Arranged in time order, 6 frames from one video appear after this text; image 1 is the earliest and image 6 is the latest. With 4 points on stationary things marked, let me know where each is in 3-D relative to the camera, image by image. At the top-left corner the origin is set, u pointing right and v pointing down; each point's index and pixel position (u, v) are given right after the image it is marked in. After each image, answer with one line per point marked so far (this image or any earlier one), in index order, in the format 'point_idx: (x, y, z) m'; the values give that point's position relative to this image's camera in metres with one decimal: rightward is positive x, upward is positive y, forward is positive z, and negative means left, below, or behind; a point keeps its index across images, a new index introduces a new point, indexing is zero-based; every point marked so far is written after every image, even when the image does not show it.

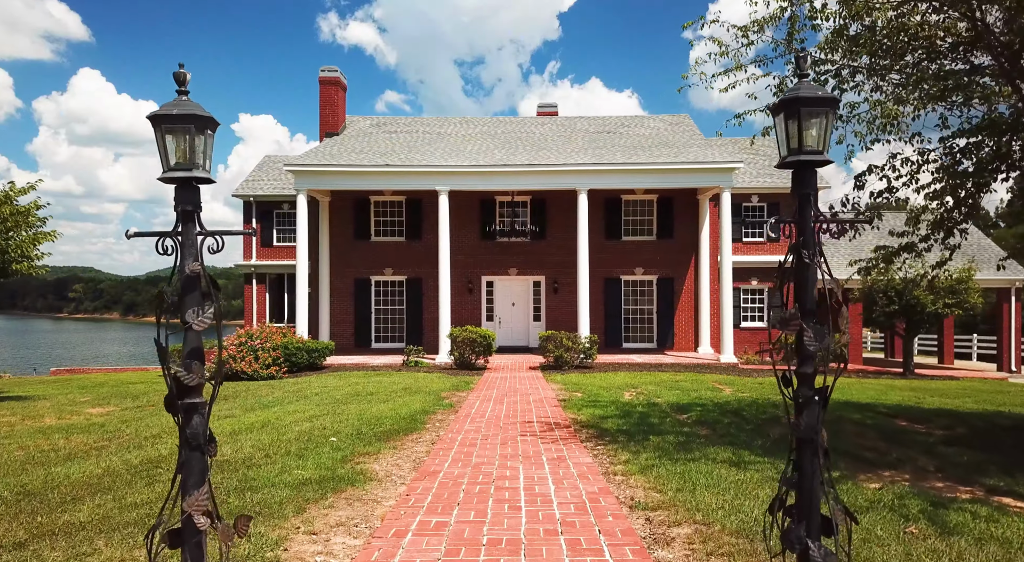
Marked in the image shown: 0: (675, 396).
0: (+2.8, -2.0, +11.1) m
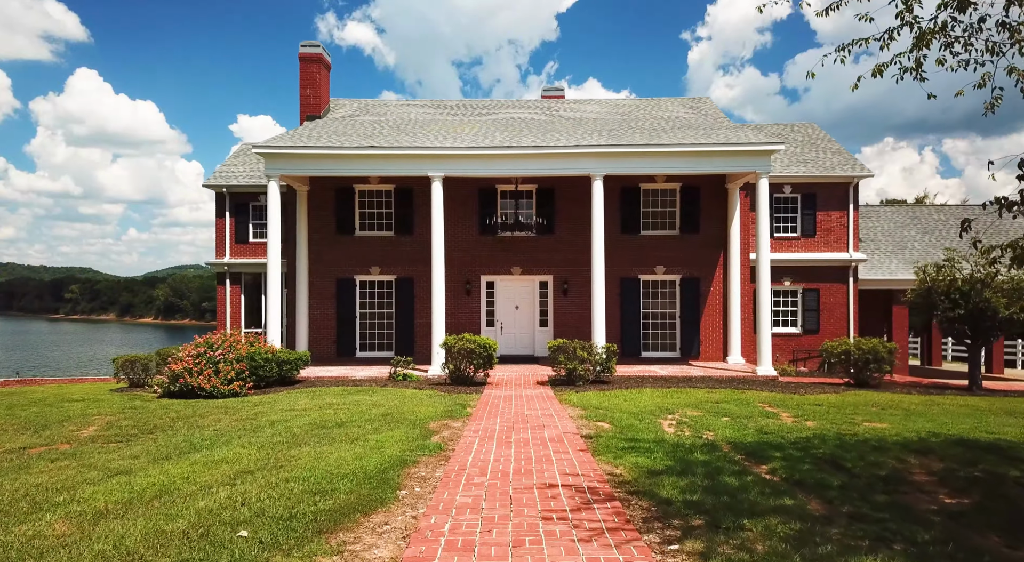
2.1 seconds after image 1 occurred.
0: (+2.9, -2.0, +8.7) m
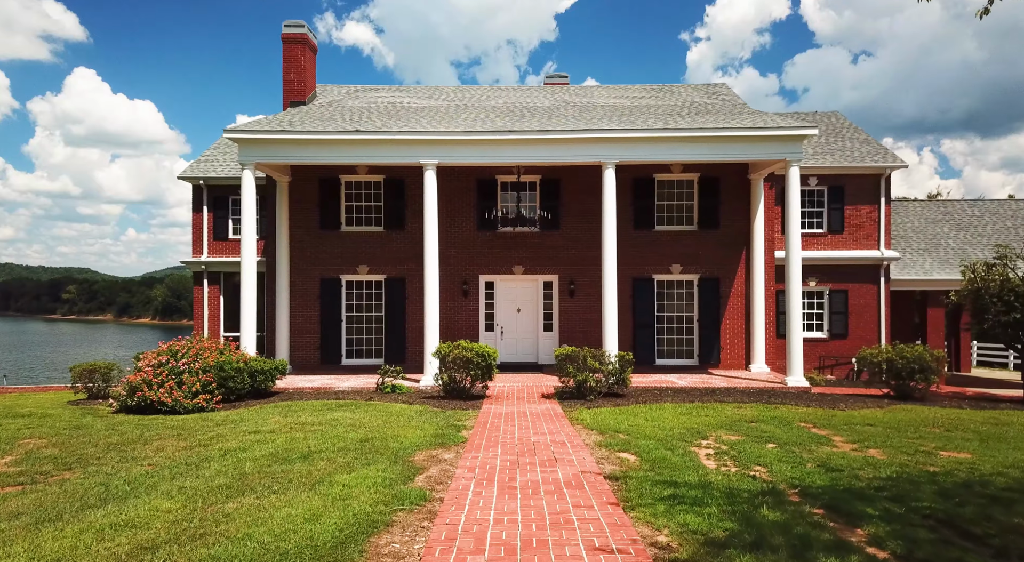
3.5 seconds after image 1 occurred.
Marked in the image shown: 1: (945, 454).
0: (+3.0, -2.0, +7.0) m
1: (+5.2, -2.1, +7.9) m
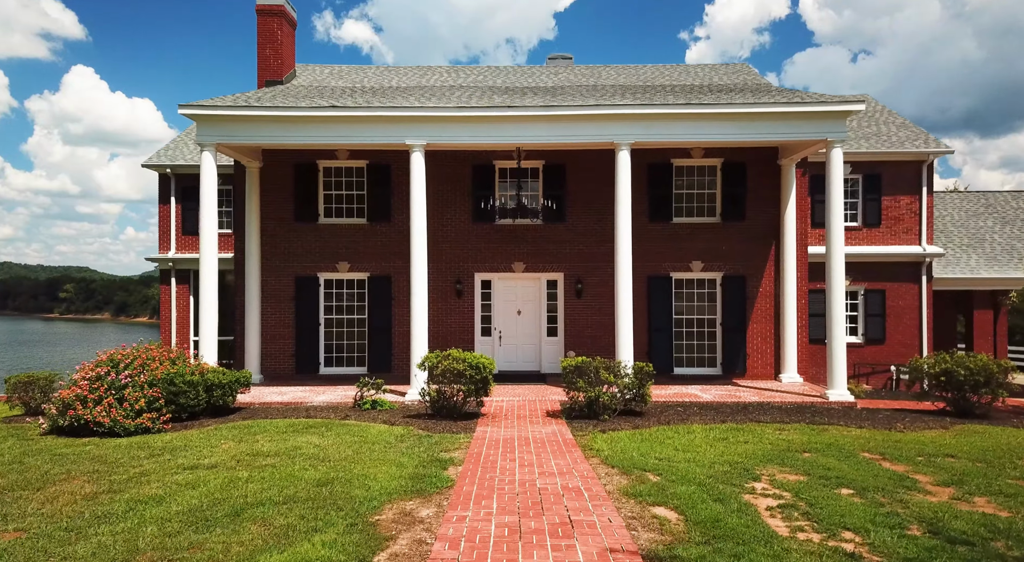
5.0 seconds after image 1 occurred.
0: (+3.0, -2.0, +5.2) m
1: (+5.2, -2.1, +6.0) m
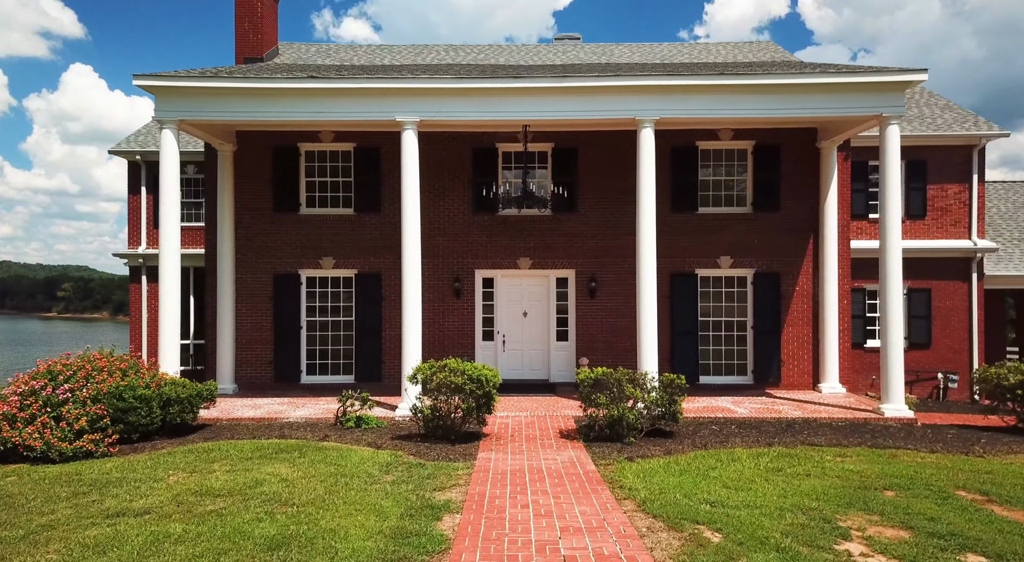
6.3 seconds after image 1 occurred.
0: (+3.1, -1.9, +3.6) m
1: (+5.3, -2.0, +4.4) m
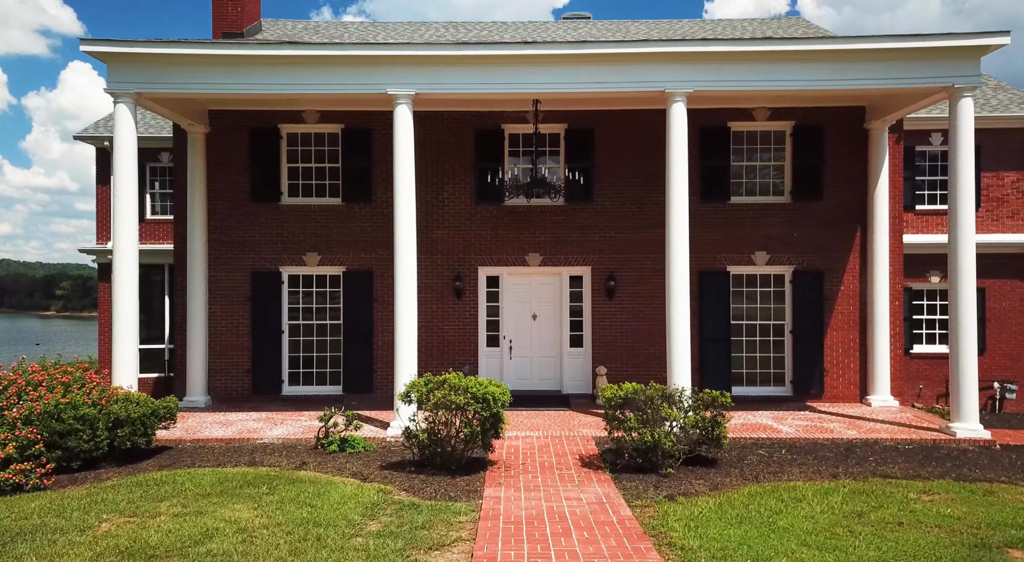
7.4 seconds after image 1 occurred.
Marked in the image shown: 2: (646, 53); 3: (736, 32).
0: (+3.2, -1.9, +2.1) m
1: (+5.5, -2.0, +2.9) m
2: (+1.9, +3.3, +9.4) m
3: (+5.0, +5.6, +14.4) m
